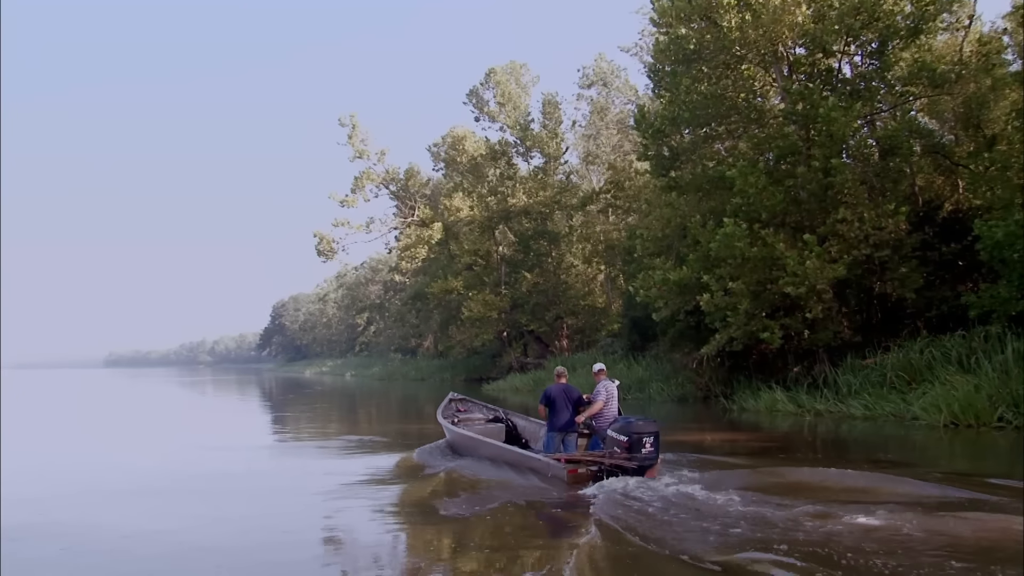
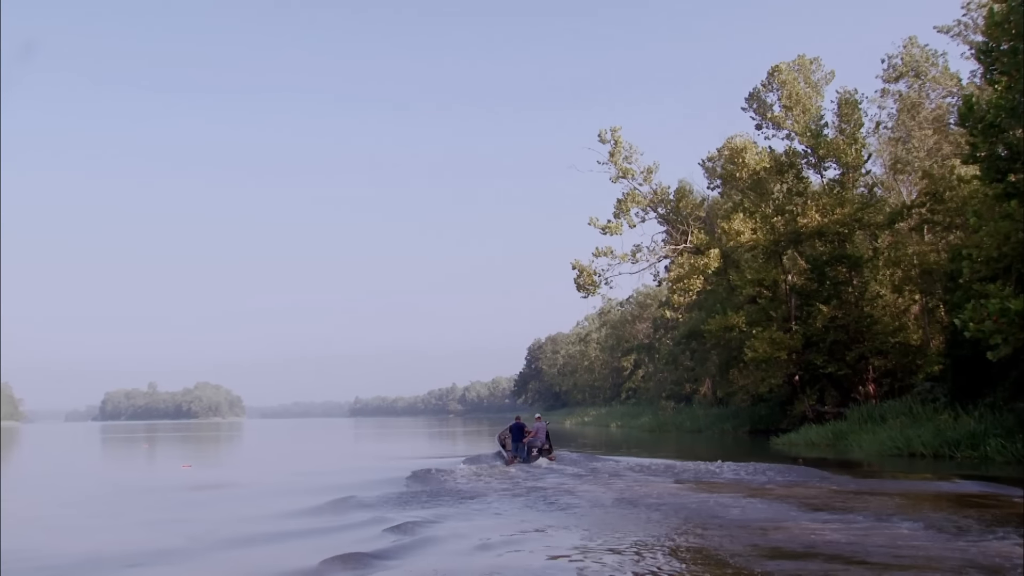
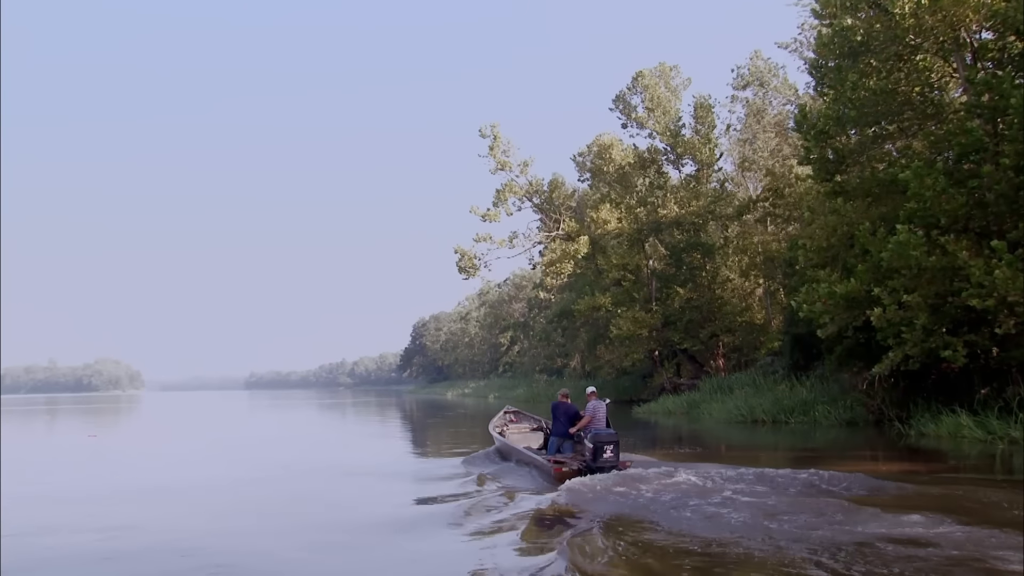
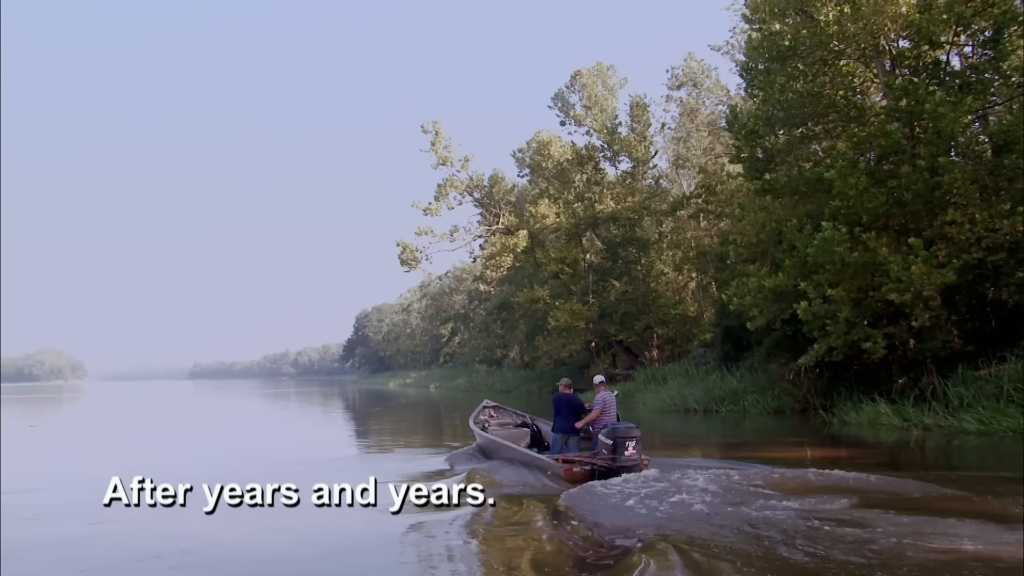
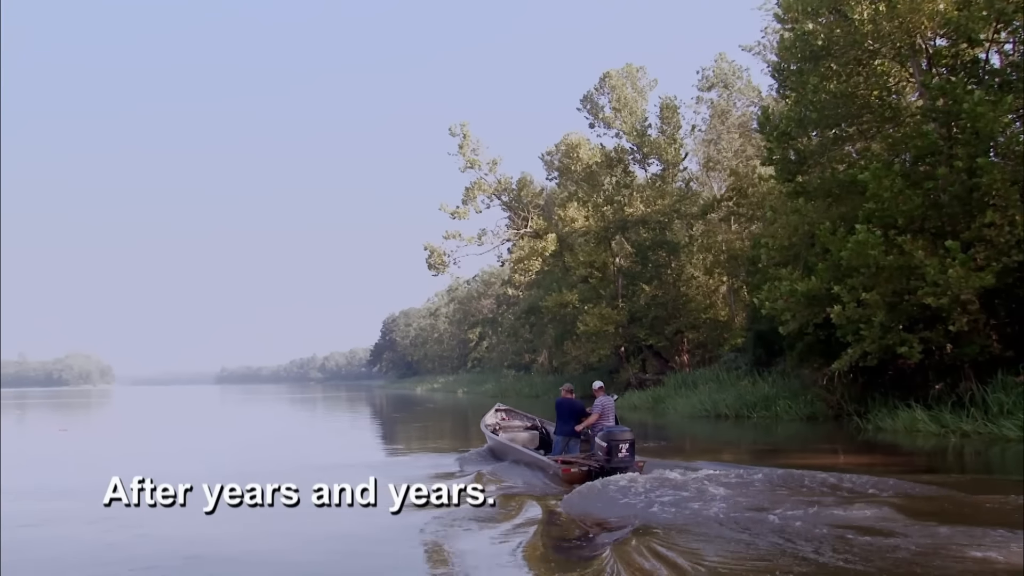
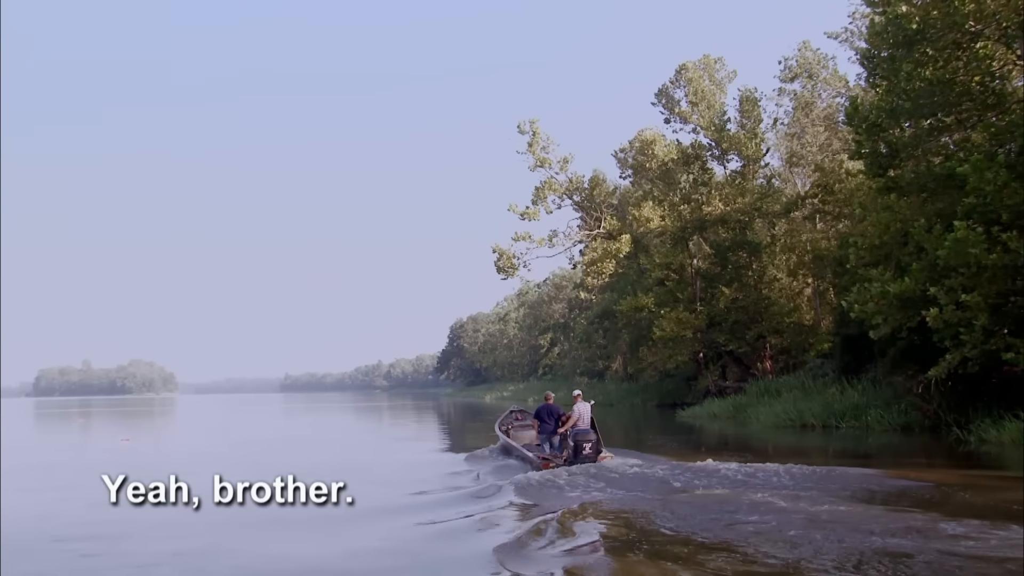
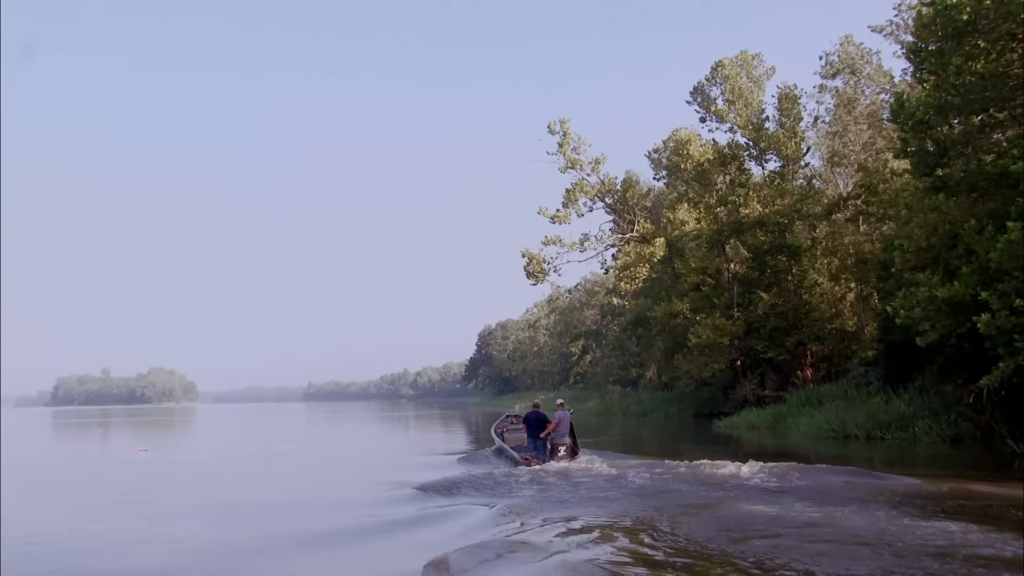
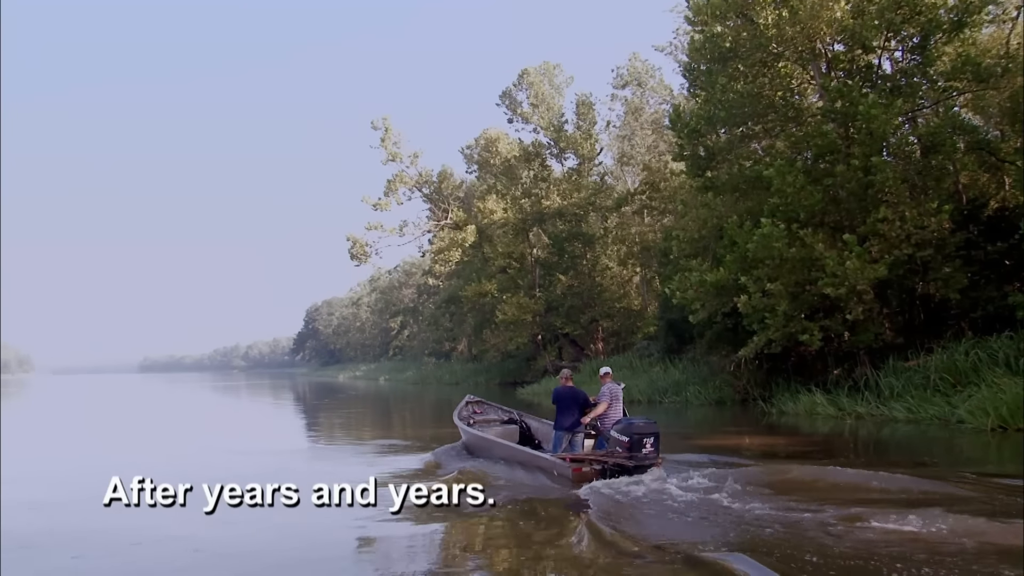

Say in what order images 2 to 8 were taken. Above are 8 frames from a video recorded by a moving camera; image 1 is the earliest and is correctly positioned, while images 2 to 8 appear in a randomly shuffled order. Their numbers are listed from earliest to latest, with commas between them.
8, 4, 5, 3, 6, 7, 2
